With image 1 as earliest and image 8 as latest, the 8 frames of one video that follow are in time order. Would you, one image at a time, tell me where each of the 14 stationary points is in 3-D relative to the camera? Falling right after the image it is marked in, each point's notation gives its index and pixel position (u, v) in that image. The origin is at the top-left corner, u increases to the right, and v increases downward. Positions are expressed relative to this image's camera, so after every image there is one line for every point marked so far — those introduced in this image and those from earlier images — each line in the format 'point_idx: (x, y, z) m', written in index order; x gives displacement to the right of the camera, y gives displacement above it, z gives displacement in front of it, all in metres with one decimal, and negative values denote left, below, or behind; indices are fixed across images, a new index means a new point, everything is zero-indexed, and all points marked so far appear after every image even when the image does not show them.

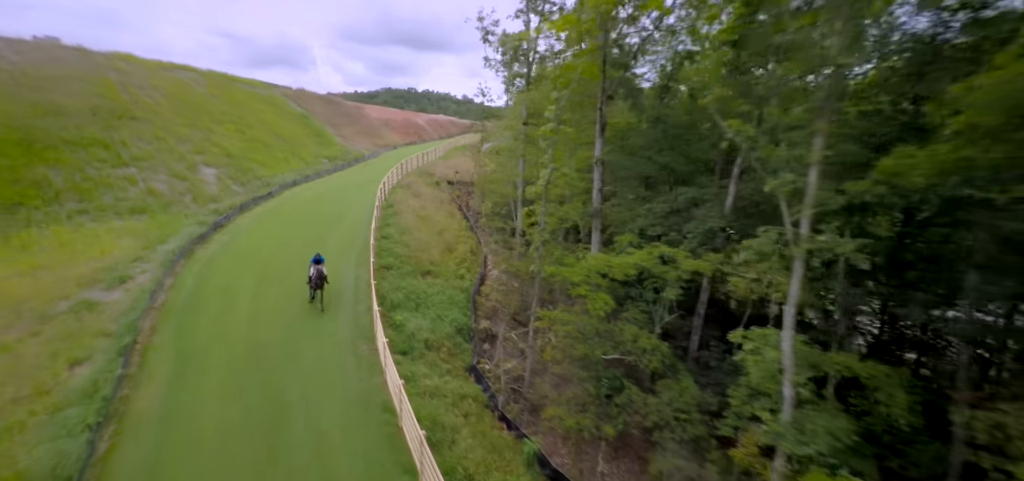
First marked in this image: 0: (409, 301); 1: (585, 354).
0: (-3.1, -1.9, +13.6) m
1: (+2.2, -2.8, +10.2) m
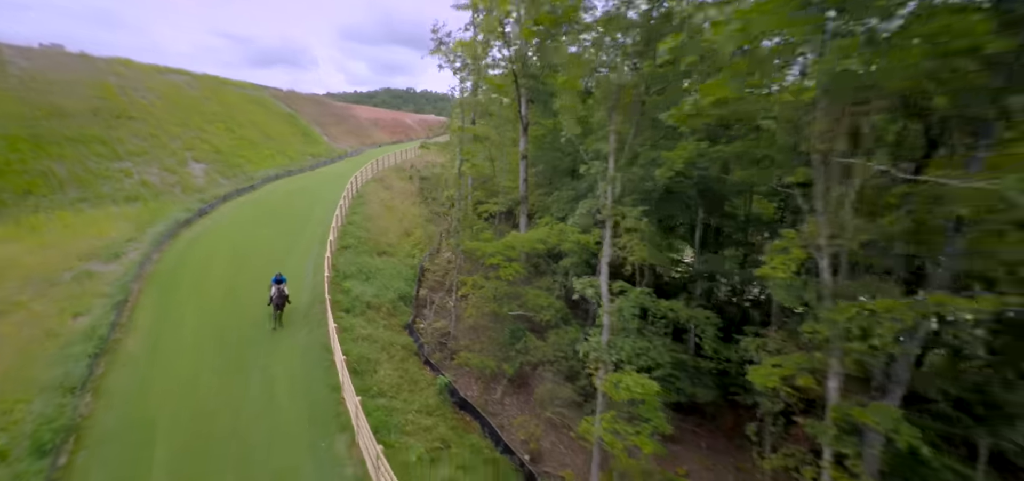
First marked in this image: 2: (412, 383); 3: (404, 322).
0: (-5.5, -1.2, +16.1) m
1: (-0.3, -2.1, +12.7) m
2: (-2.7, -3.8, +11.7) m
3: (-3.6, -2.7, +14.2) m
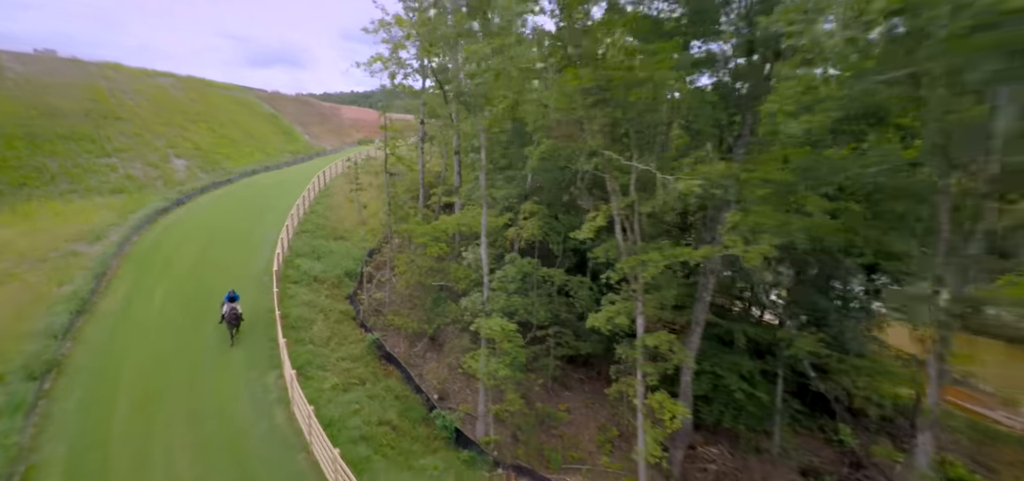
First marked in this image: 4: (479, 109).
0: (-8.4, -0.5, +18.6) m
1: (-3.1, -1.4, +15.2) m
2: (-5.5, -3.1, +14.1) m
3: (-6.4, -2.0, +16.7) m
4: (-0.7, +3.4, +10.8) m
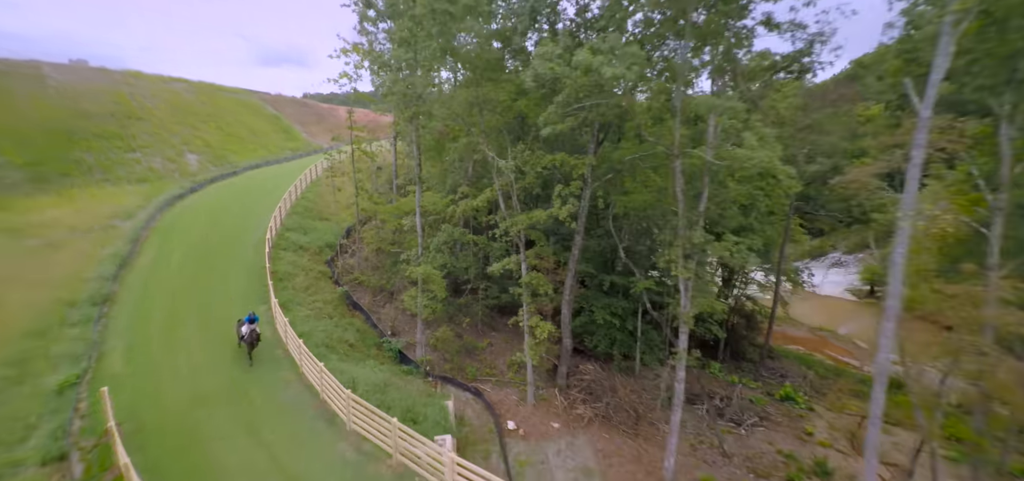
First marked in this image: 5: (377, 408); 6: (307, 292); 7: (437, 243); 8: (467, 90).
0: (-11.1, +0.6, +23.0) m
1: (-5.8, -0.3, +19.6) m
2: (-8.2, -2.0, +18.5) m
3: (-9.1, -0.9, +21.1) m
4: (-3.4, +4.5, +15.1) m
5: (-3.2, -3.8, +10.1) m
6: (-8.3, -2.1, +17.9) m
7: (-2.7, -0.1, +16.1) m
8: (-1.2, +4.5, +12.8) m
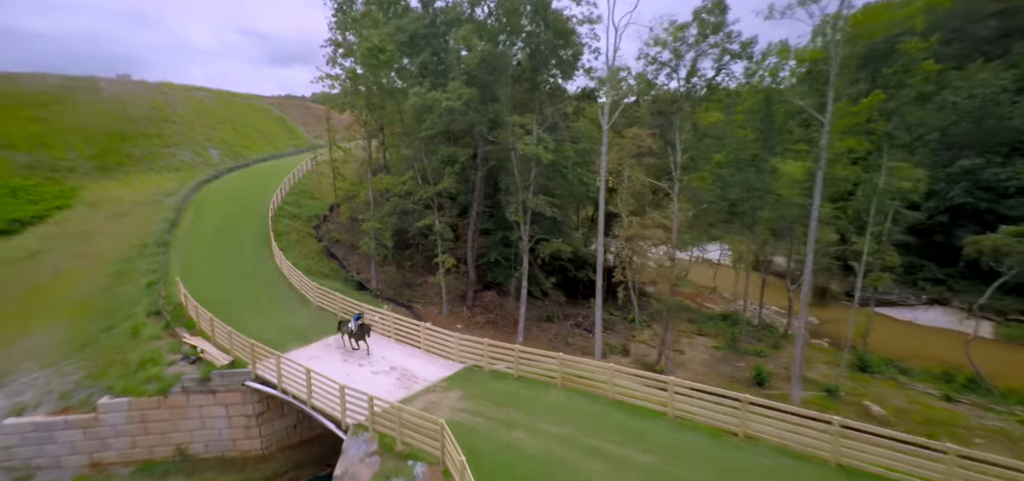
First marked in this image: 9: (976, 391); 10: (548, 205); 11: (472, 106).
0: (-15.2, +2.5, +30.8) m
1: (-10.0, +1.6, +27.4) m
2: (-12.4, -0.1, +26.4) m
3: (-13.3, +1.0, +28.9) m
4: (-7.6, +6.3, +22.9) m
5: (-7.5, -2.0, +17.9) m
6: (-12.5, -0.3, +25.7) m
7: (-6.9, +1.7, +23.9) m
8: (-5.4, +6.3, +20.6) m
9: (+18.8, -6.2, +17.9) m
10: (+1.6, +1.5, +19.2) m
11: (-1.7, +5.7, +18.6) m
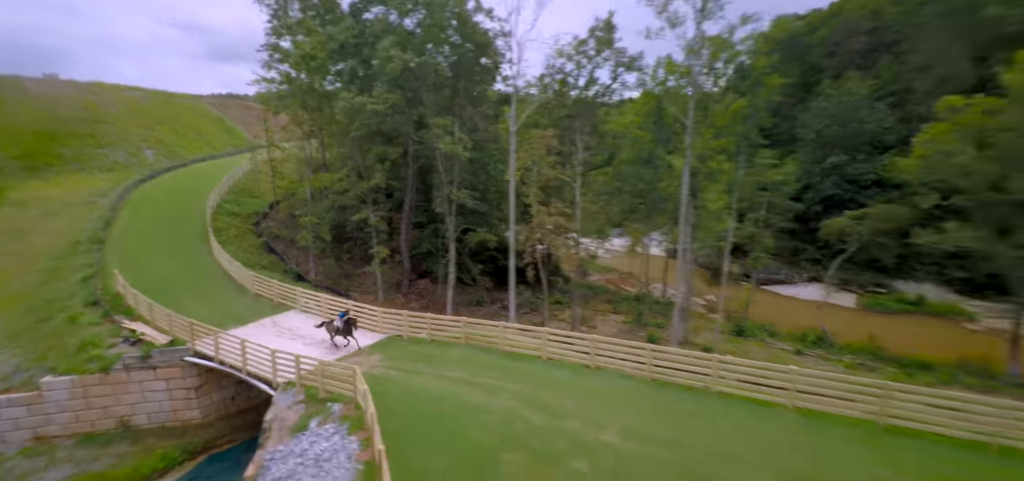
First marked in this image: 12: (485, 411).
0: (-19.9, +2.6, +31.5) m
1: (-14.3, +1.8, +28.6) m
2: (-16.6, +0.1, +27.3) m
3: (-17.7, +1.2, +29.8) m
4: (-11.6, +6.6, +24.3) m
5: (-10.9, -1.7, +19.4) m
6: (-16.7, -0.1, +26.6) m
7: (-11.0, +2.1, +25.4) m
8: (-9.2, +6.7, +22.2) m
9: (+15.4, -5.3, +21.8) m
10: (-2.0, +2.1, +21.5) m
11: (-5.3, +6.2, +20.6) m
12: (-0.6, -4.0, +10.3) m
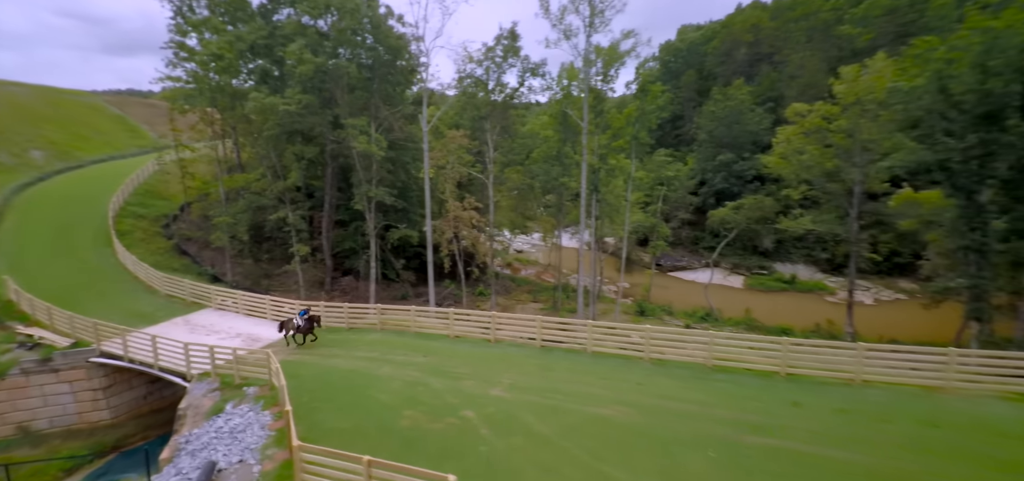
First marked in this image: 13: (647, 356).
0: (-25.4, +2.3, +30.0) m
1: (-19.4, +1.7, +27.8) m
2: (-21.4, -0.1, +26.3) m
3: (-22.9, +1.0, +28.6) m
4: (-16.3, +6.6, +23.9) m
5: (-14.6, -1.7, +19.2) m
6: (-21.4, -0.3, +25.6) m
7: (-15.6, +2.0, +25.1) m
8: (-13.7, +6.7, +22.2) m
9: (+11.2, -4.5, +25.2) m
10: (-6.3, +2.3, +22.5) m
11: (-9.6, +6.3, +21.1) m
12: (-3.2, -3.7, +11.6) m
13: (+3.8, -3.3, +12.5) m
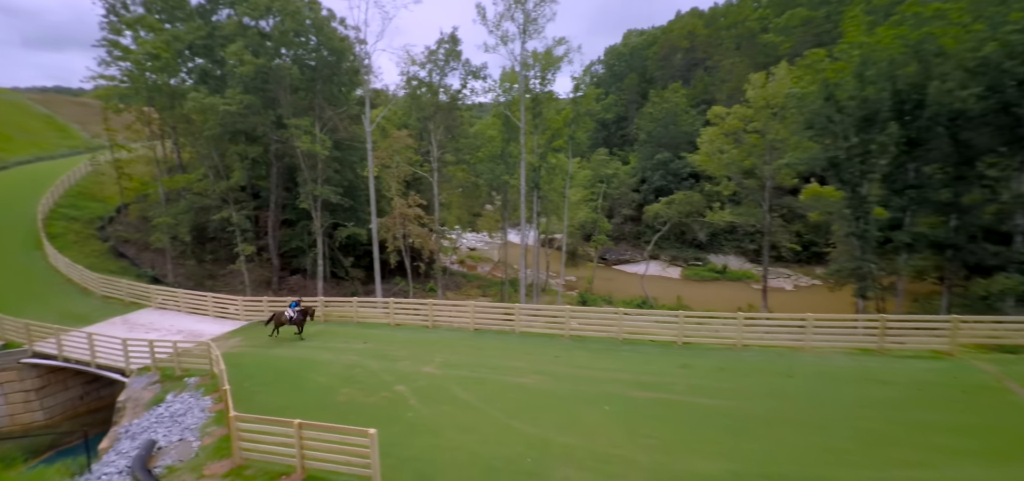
0: (-28.9, +2.0, +28.8) m
1: (-22.7, +1.5, +27.2) m
2: (-24.6, -0.3, +25.5) m
3: (-26.3, +0.7, +27.6) m
4: (-19.4, +6.5, +23.6) m
5: (-17.2, -1.7, +19.0) m
6: (-24.5, -0.5, +24.8) m
7: (-18.8, +1.9, +24.8) m
8: (-16.6, +6.7, +22.1) m
9: (+8.0, -4.0, +27.1) m
10: (-9.2, +2.4, +22.9) m
11: (-12.5, +6.4, +21.4) m
12: (-5.1, -3.5, +12.4) m
13: (+1.8, -3.0, +13.9) m
